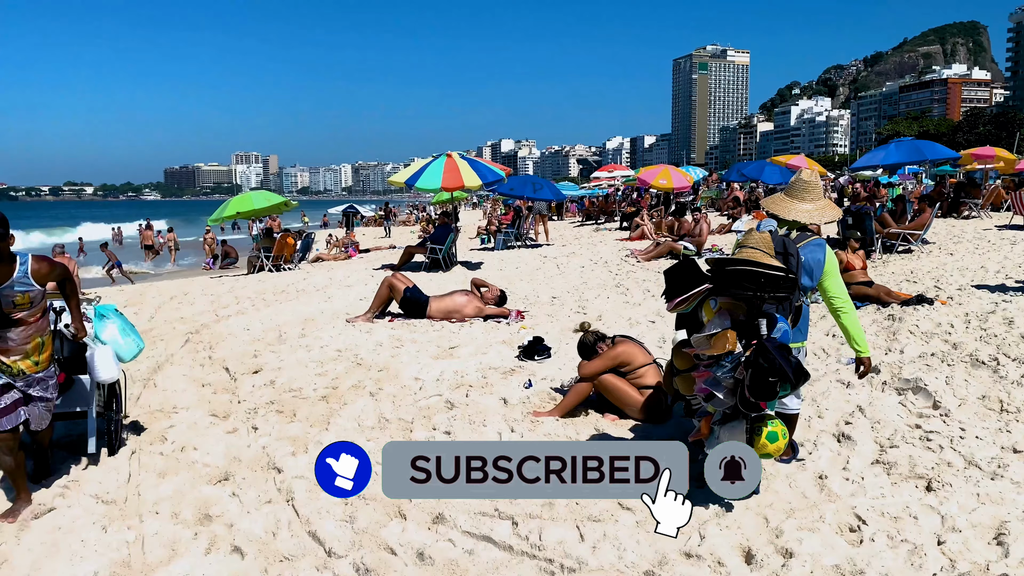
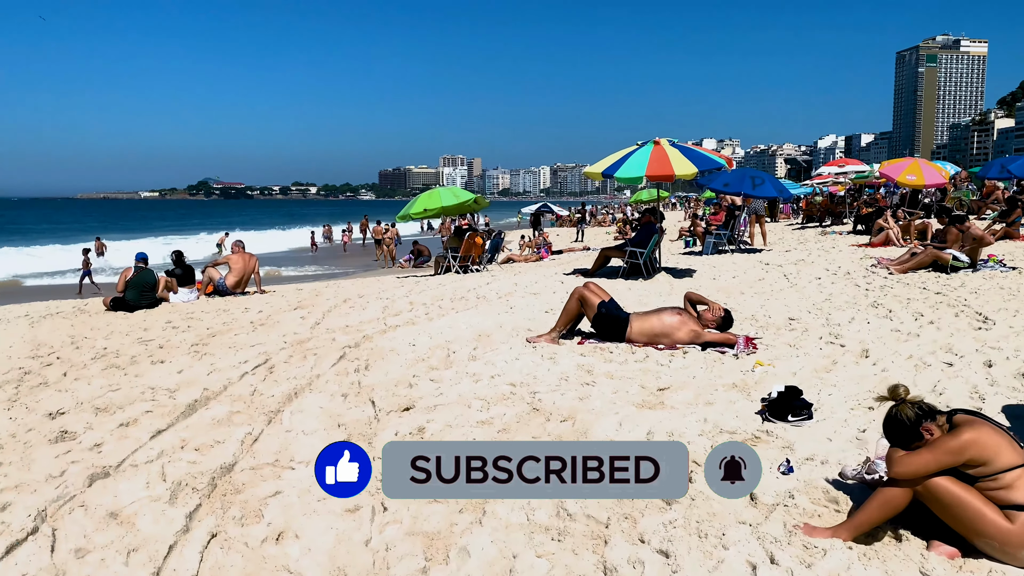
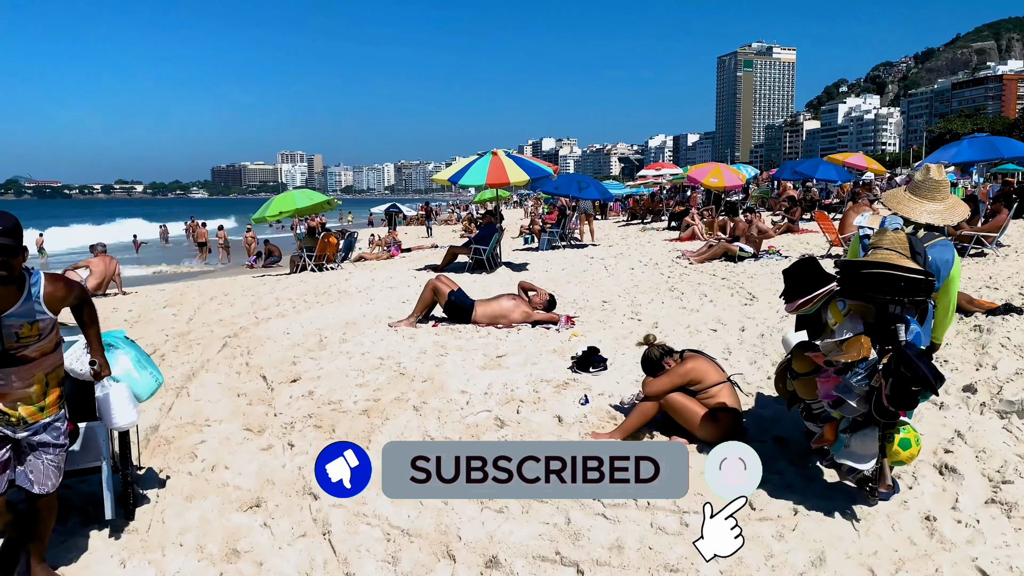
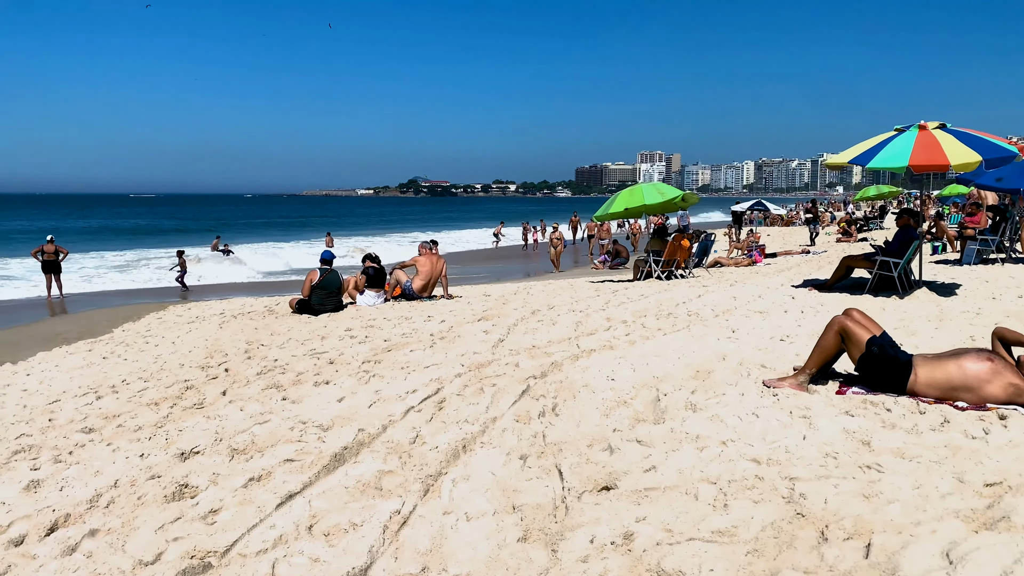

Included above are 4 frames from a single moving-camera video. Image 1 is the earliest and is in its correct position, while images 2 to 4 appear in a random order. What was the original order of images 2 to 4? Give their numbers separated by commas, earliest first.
3, 2, 4
